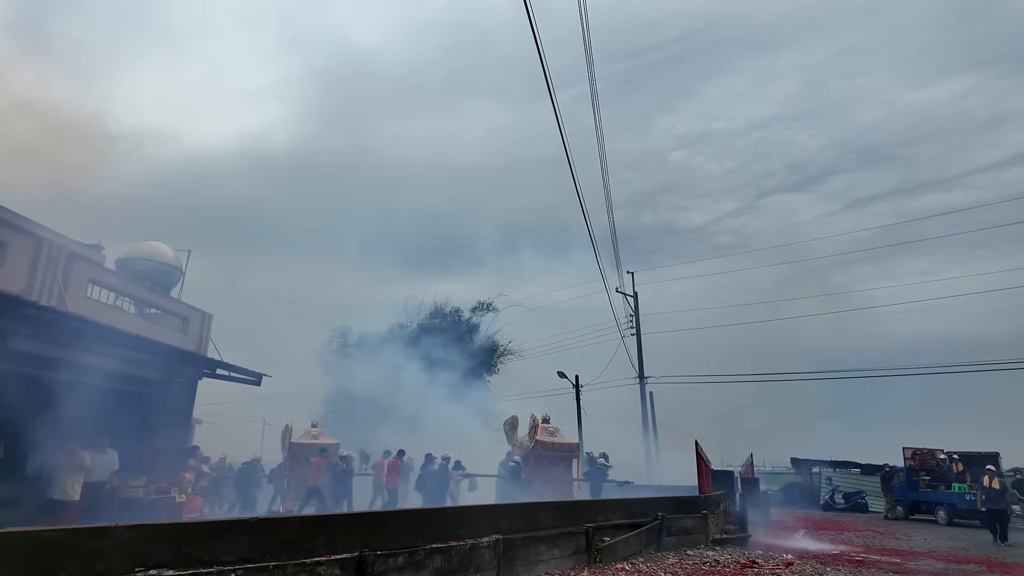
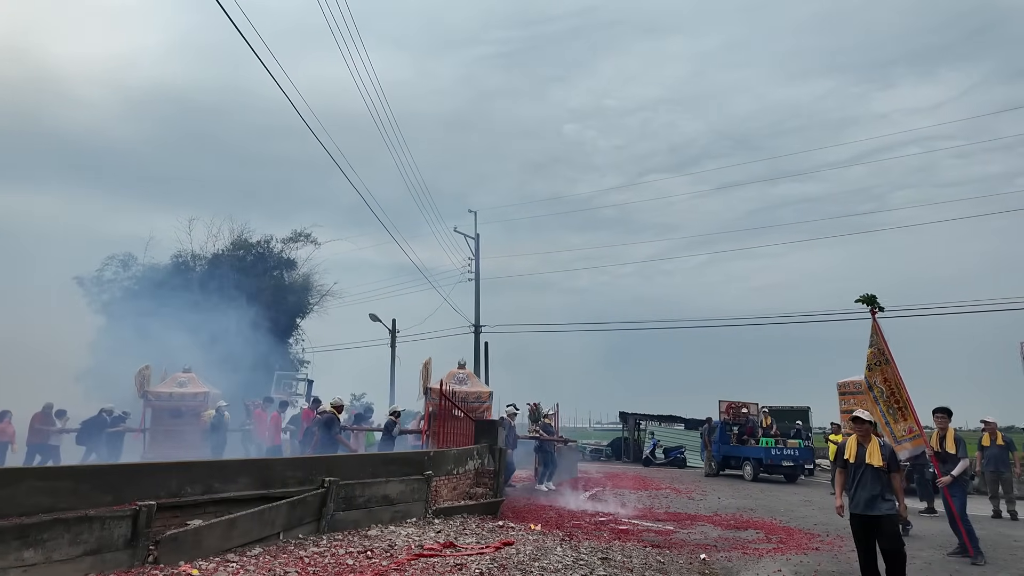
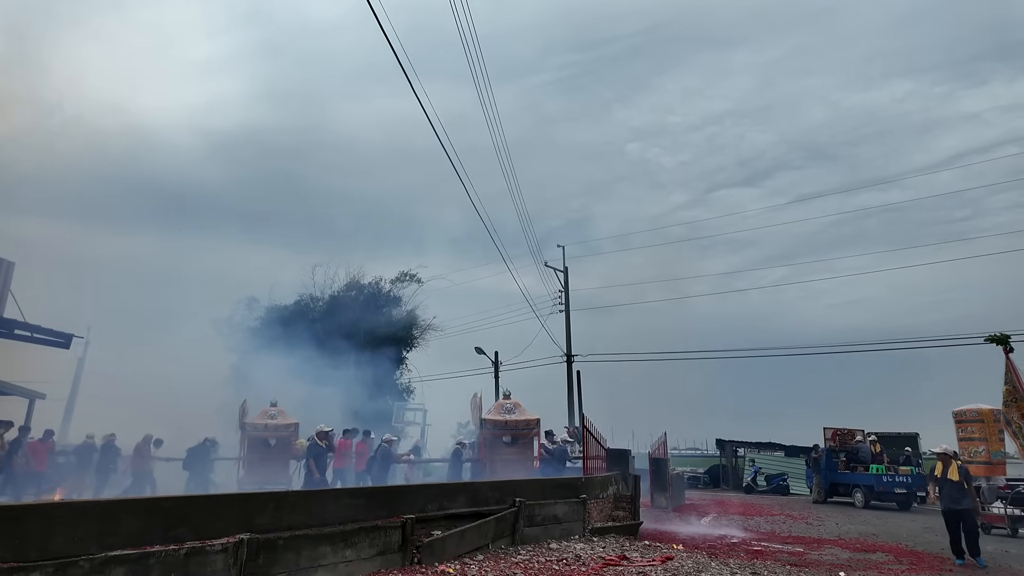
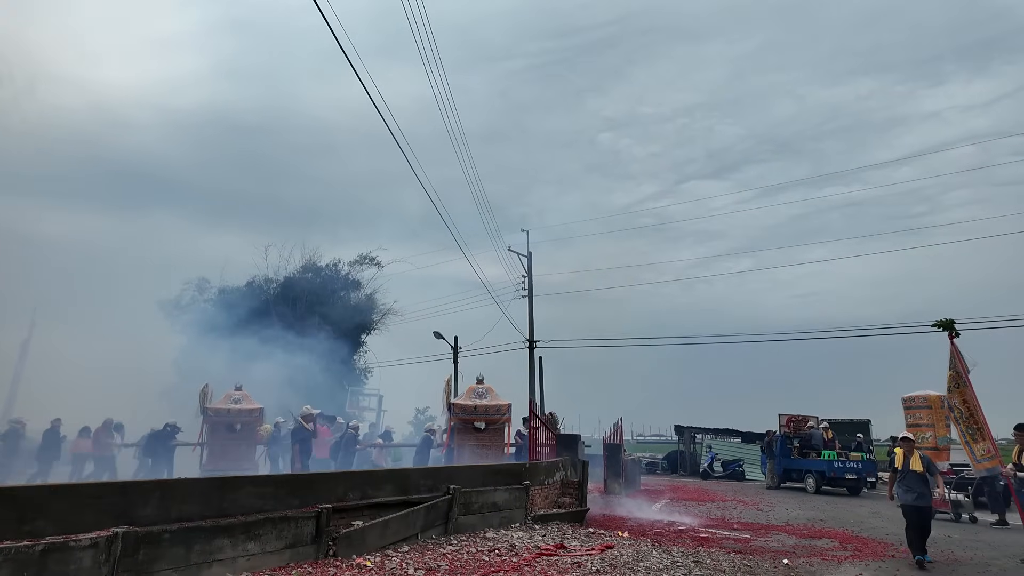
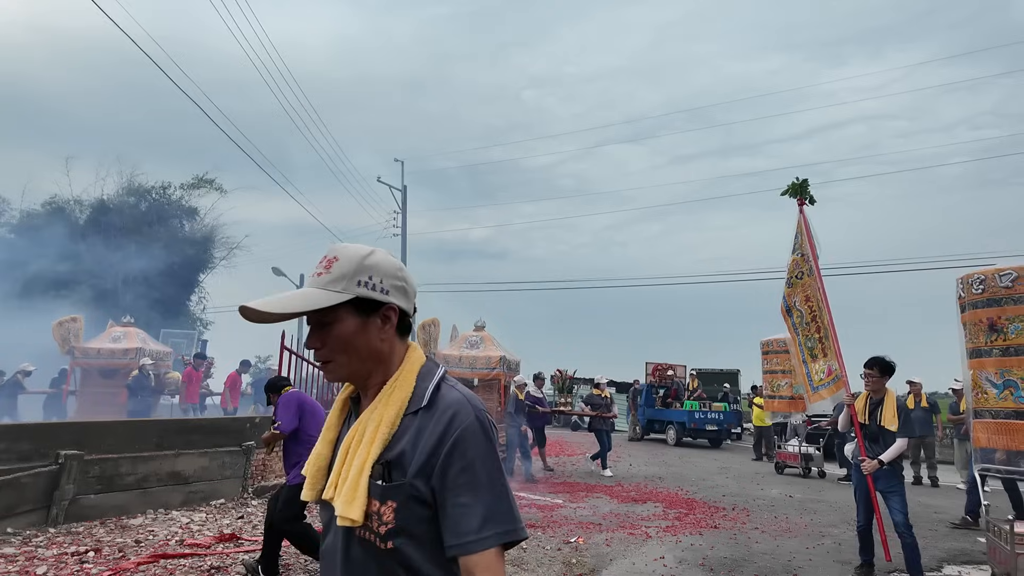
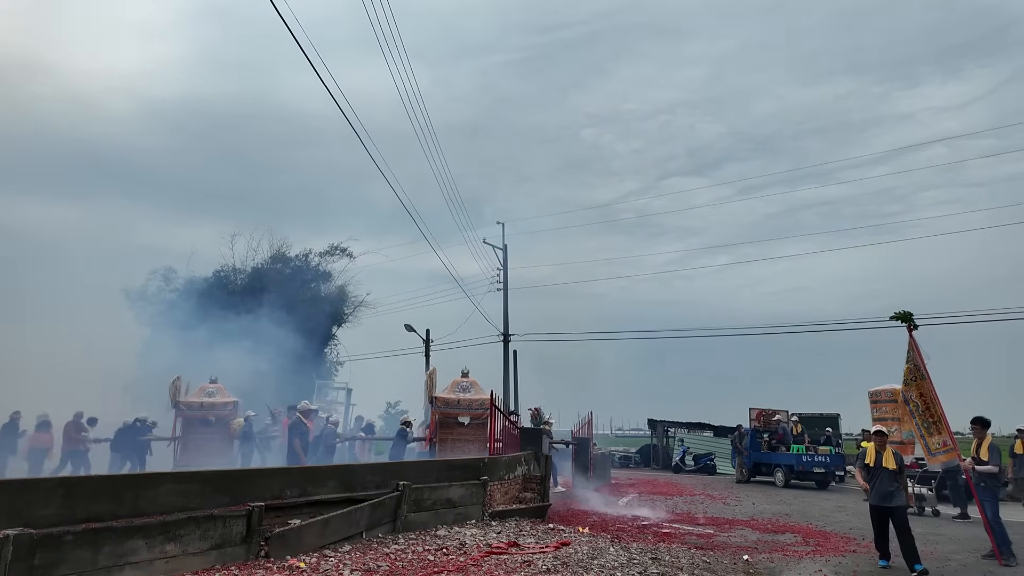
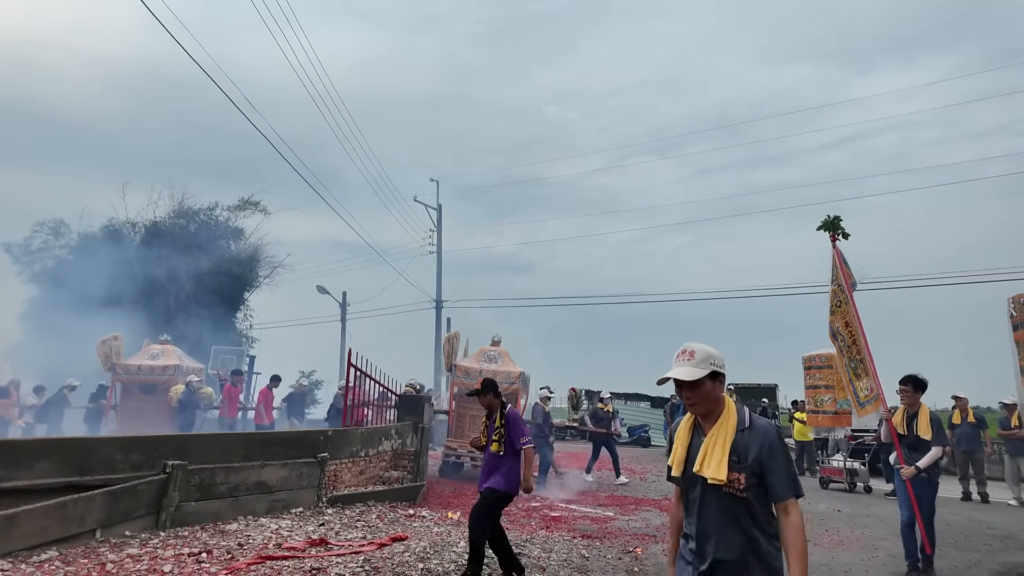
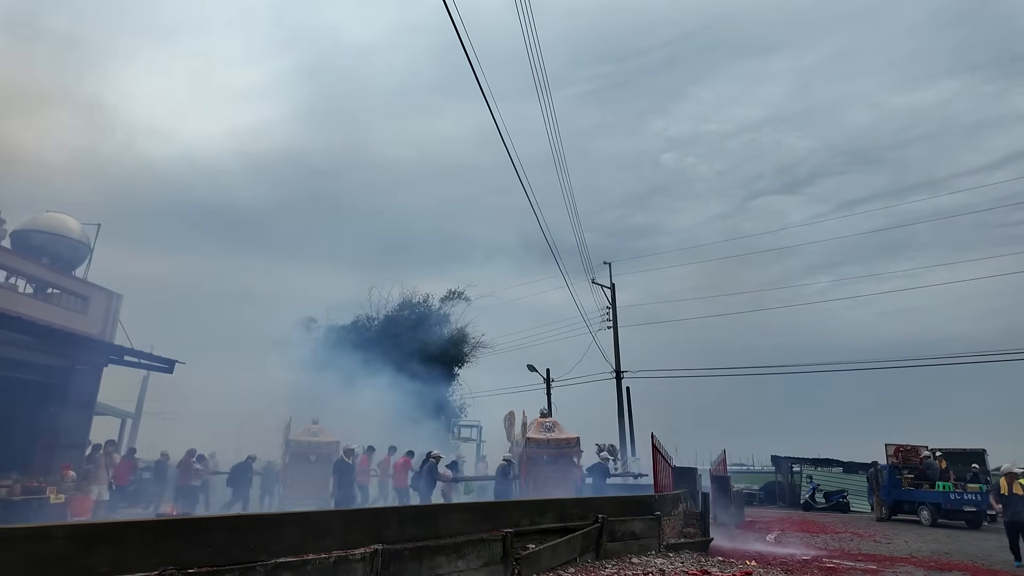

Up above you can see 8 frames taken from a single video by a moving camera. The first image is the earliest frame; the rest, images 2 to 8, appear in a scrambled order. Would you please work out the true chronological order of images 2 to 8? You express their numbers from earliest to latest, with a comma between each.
8, 3, 4, 6, 2, 7, 5
